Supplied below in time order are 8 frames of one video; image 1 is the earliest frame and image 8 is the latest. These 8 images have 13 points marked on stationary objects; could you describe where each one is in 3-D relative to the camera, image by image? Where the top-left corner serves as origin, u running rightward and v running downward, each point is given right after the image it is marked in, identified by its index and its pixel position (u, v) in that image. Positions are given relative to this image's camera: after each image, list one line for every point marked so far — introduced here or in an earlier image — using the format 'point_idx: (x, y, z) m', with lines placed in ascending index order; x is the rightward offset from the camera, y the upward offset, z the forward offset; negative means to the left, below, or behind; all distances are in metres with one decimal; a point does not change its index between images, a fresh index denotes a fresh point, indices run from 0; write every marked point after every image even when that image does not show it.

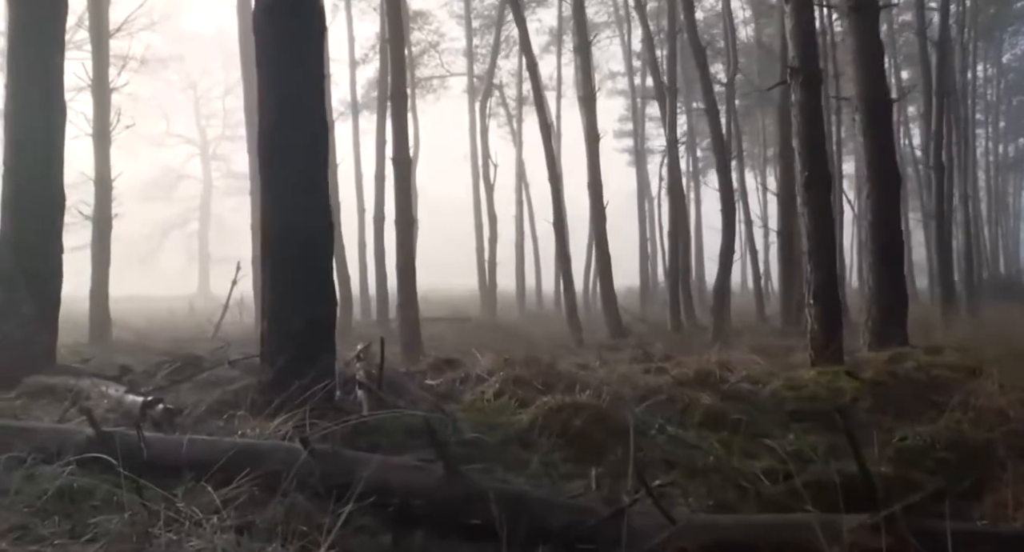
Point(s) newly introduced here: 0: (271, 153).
0: (-1.8, +0.9, +6.8) m
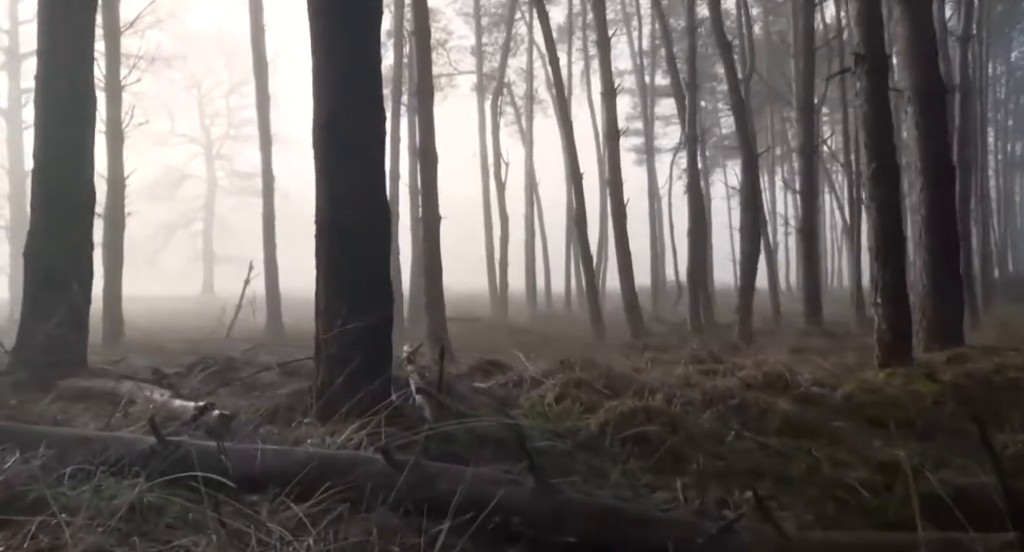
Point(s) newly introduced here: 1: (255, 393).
0: (-1.3, +1.0, +6.5) m
1: (-2.1, -0.9, +7.4) m
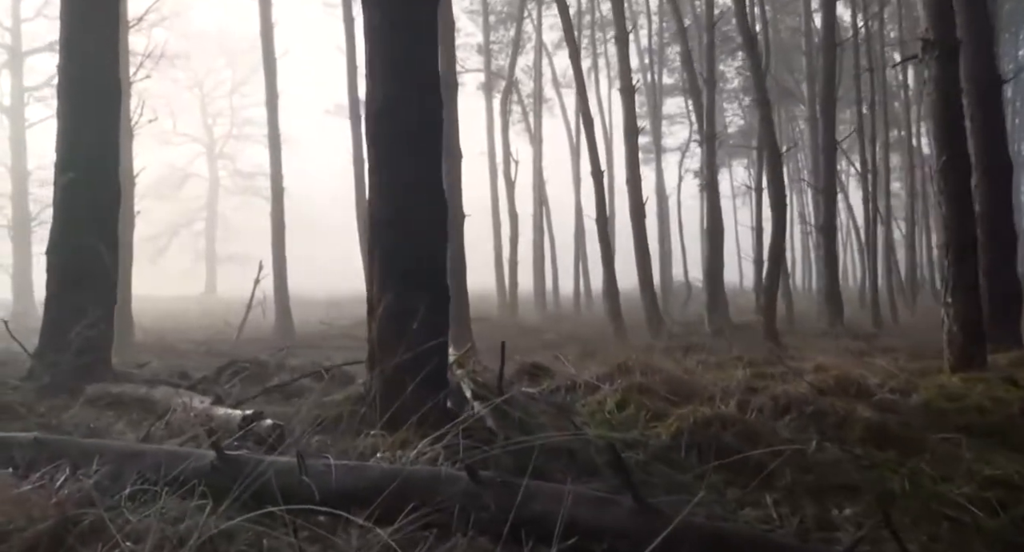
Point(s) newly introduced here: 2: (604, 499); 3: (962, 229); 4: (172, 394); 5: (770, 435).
0: (-0.9, +1.0, +6.0) m
1: (-1.6, -0.9, +6.9) m
2: (+0.4, -1.0, +4.0) m
3: (+3.8, +0.4, +7.8) m
4: (-2.6, -0.9, +7.1) m
5: (+1.7, -1.0, +6.1) m
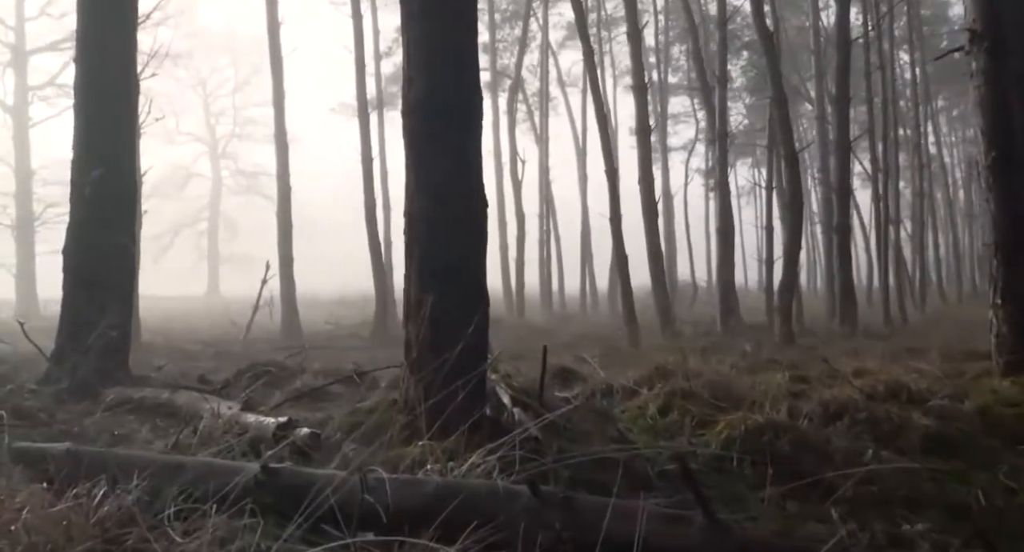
0: (-0.6, +1.0, +5.8) m
1: (-1.4, -0.9, +6.7) m
2: (+0.7, -1.0, +3.7) m
3: (+4.1, +0.4, +7.6) m
4: (-2.3, -0.9, +6.8) m
5: (+2.0, -1.1, +5.8) m
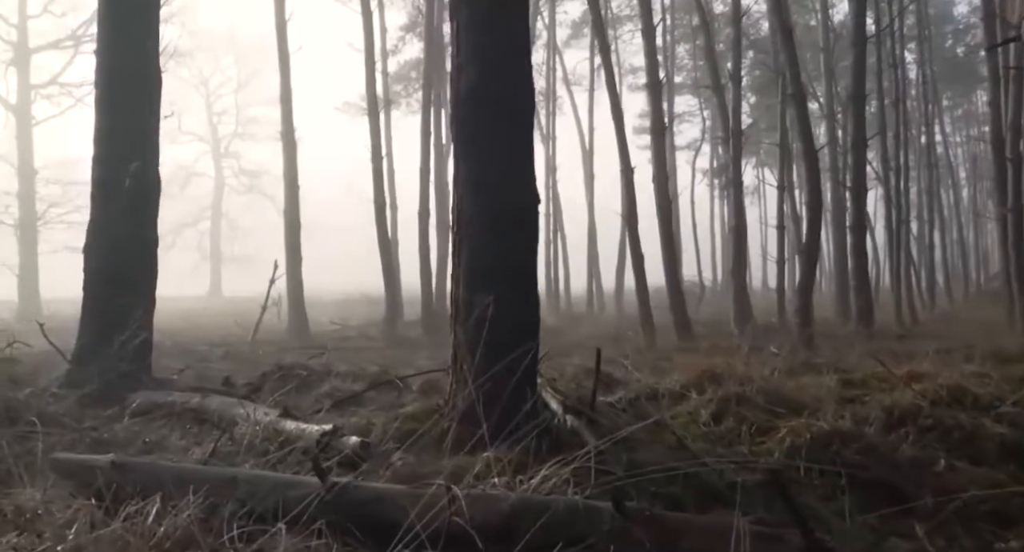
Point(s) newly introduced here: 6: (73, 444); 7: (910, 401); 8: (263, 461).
0: (-0.3, +1.0, +5.5) m
1: (-1.0, -0.9, +6.4) m
2: (+1.0, -1.0, +3.4) m
3: (+4.4, +0.4, +7.3) m
4: (-2.0, -0.9, +6.5) m
5: (+2.3, -1.1, +5.5) m
6: (-2.6, -1.0, +5.5) m
7: (+2.8, -0.9, +6.4) m
8: (-1.2, -0.9, +4.6) m
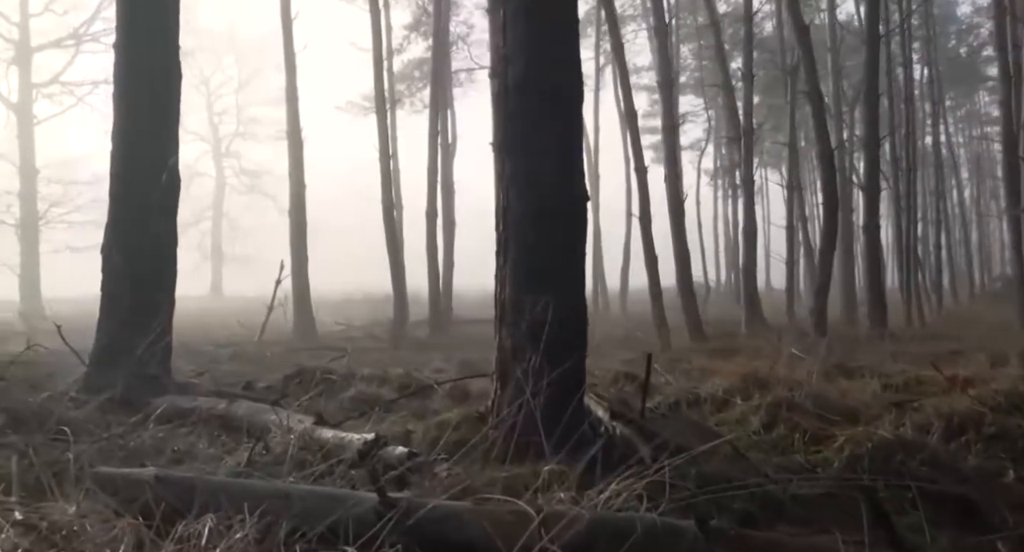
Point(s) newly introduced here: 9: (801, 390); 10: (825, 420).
0: (0.0, +0.9, +5.2) m
1: (-0.8, -1.0, +6.1) m
2: (+1.3, -1.0, +3.2) m
3: (+4.7, +0.4, +7.0) m
4: (-1.7, -0.9, +6.3) m
5: (+2.6, -1.1, +5.3) m
6: (-2.4, -1.0, +5.3) m
7: (+3.0, -0.9, +6.2) m
8: (-1.0, -0.9, +4.4) m
9: (+2.1, -0.8, +6.8) m
10: (+2.1, -1.0, +6.1) m
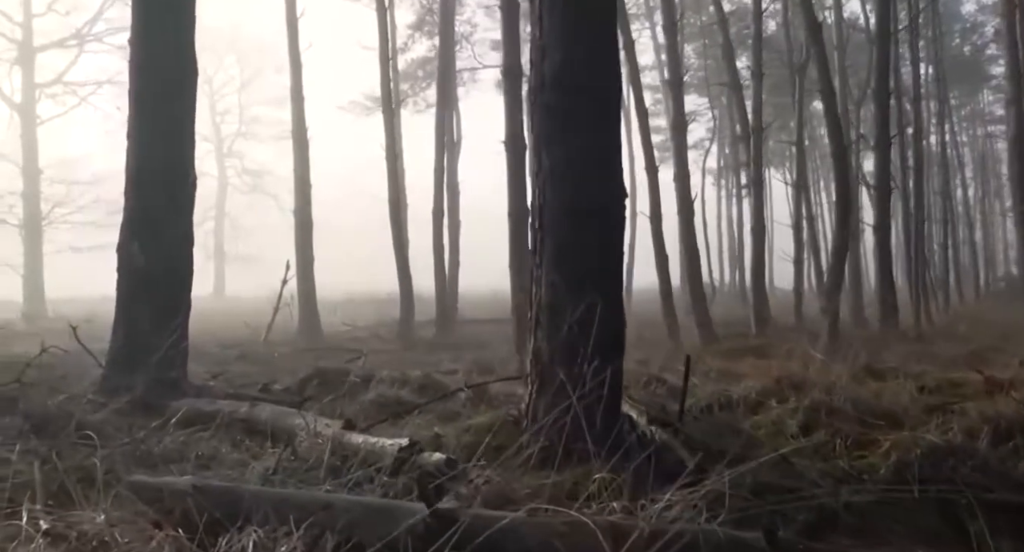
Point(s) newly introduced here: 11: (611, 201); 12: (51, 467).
0: (+0.2, +0.9, +5.1) m
1: (-0.6, -1.0, +6.0) m
2: (+1.5, -1.0, +3.0) m
3: (+4.9, +0.4, +6.9) m
4: (-1.5, -0.9, +6.1) m
5: (+2.8, -1.1, +5.1) m
6: (-2.2, -1.0, +5.1) m
7: (+3.2, -0.9, +6.0) m
8: (-0.8, -0.9, +4.2) m
9: (+2.3, -0.8, +6.6) m
10: (+2.3, -1.0, +6.0) m
11: (+0.5, +0.4, +5.1) m
12: (-2.4, -1.0, +4.8) m
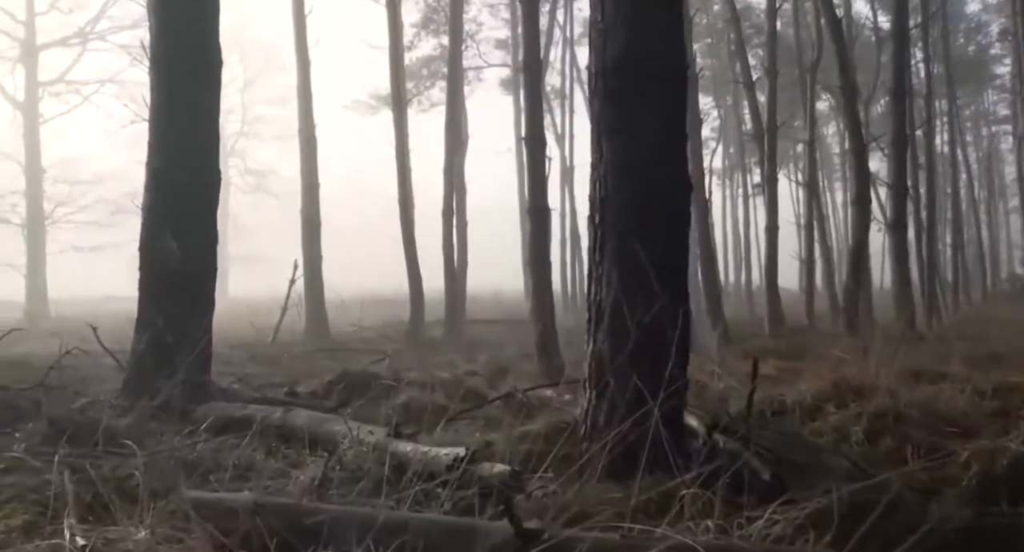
0: (+0.5, +1.0, +4.8) m
1: (-0.3, -0.9, +5.7) m
2: (+1.8, -1.0, +2.7) m
3: (+5.2, +0.4, +6.6) m
4: (-1.2, -0.9, +5.8) m
5: (+3.1, -1.1, +4.8) m
6: (-1.8, -1.0, +4.8) m
7: (+3.6, -0.9, +5.7) m
8: (-0.5, -0.9, +3.9) m
9: (+2.6, -0.8, +6.3) m
10: (+2.6, -1.0, +5.7) m
11: (+0.9, +0.4, +4.8) m
12: (-2.1, -1.0, +4.5) m
